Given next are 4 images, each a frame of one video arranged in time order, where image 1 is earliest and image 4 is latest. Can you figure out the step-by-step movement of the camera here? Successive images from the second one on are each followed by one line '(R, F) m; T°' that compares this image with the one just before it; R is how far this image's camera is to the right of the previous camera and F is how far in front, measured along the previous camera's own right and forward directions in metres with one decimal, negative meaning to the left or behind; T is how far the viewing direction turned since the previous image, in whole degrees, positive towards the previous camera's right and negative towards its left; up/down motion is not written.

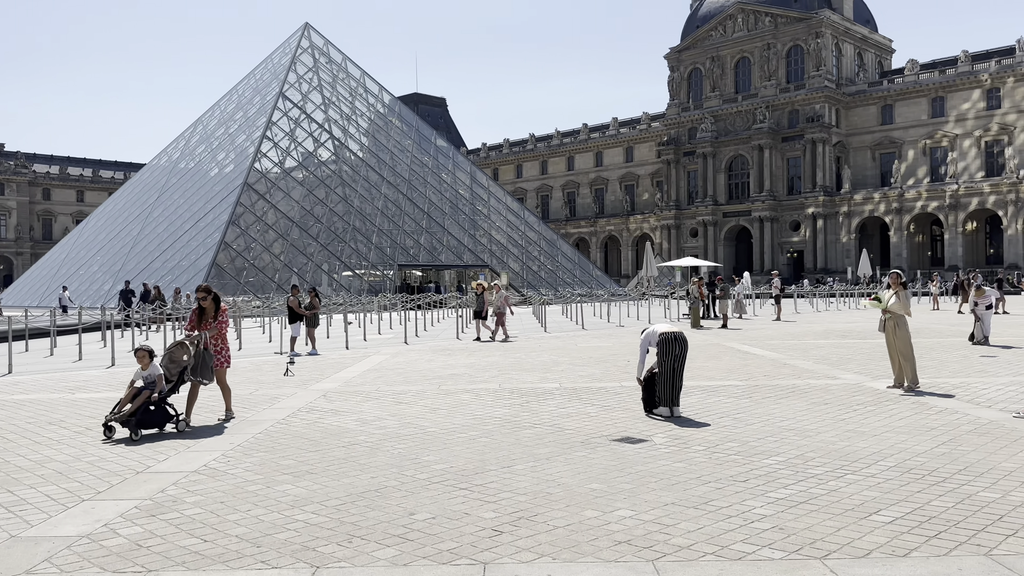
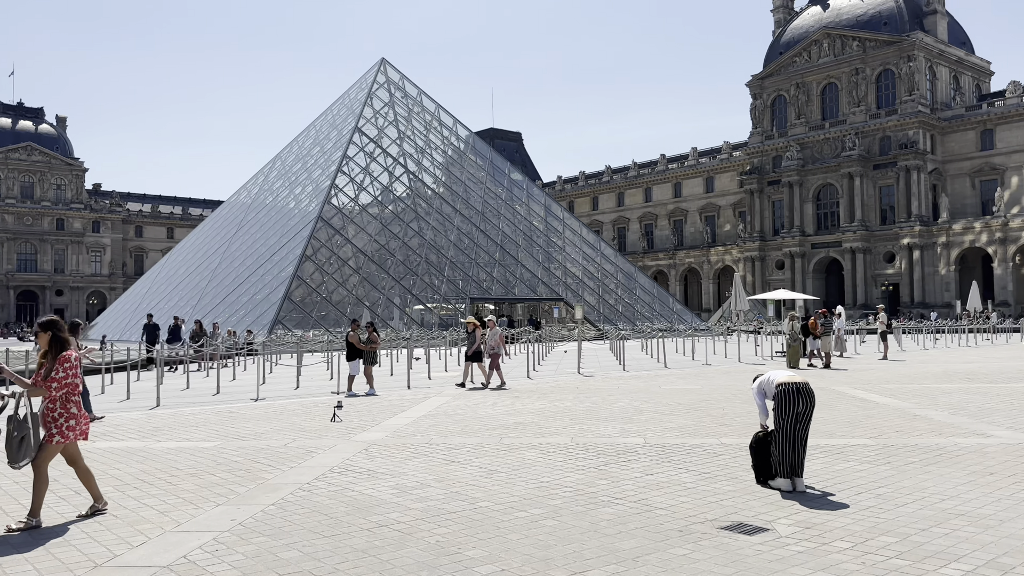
(0.0, +1.5) m; -5°
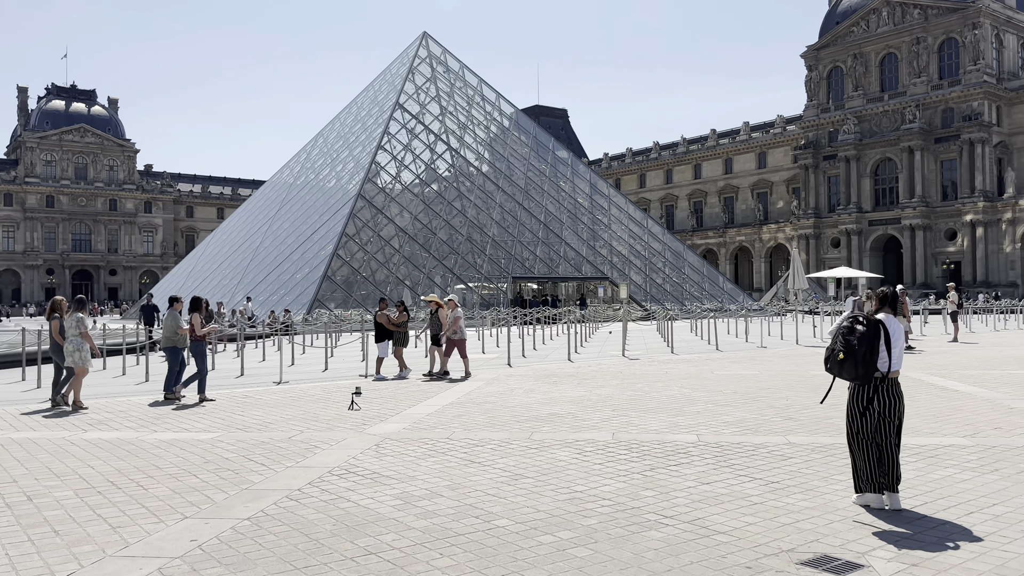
(+0.1, +1.1) m; -3°
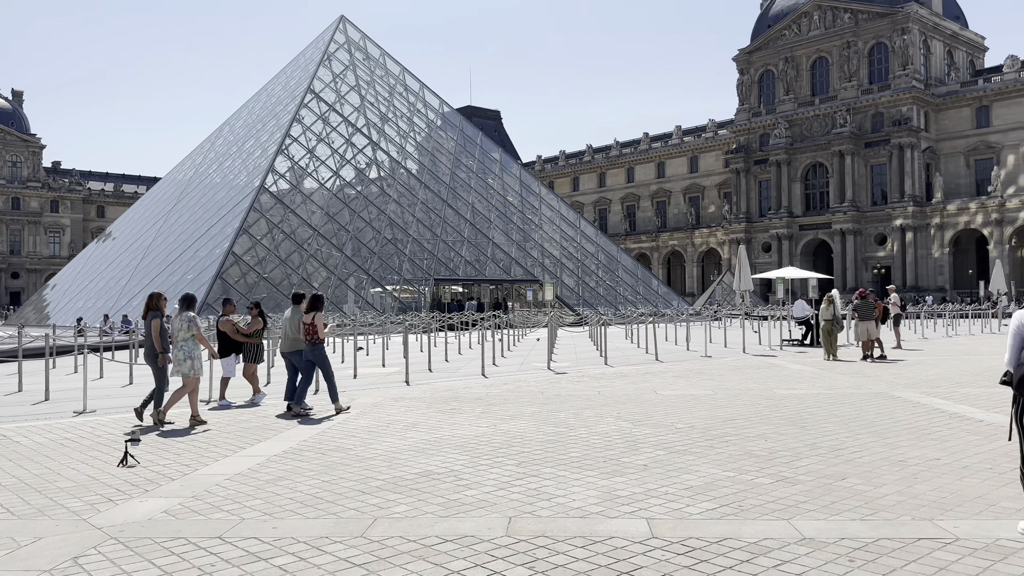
(+0.6, +3.0) m; +5°
